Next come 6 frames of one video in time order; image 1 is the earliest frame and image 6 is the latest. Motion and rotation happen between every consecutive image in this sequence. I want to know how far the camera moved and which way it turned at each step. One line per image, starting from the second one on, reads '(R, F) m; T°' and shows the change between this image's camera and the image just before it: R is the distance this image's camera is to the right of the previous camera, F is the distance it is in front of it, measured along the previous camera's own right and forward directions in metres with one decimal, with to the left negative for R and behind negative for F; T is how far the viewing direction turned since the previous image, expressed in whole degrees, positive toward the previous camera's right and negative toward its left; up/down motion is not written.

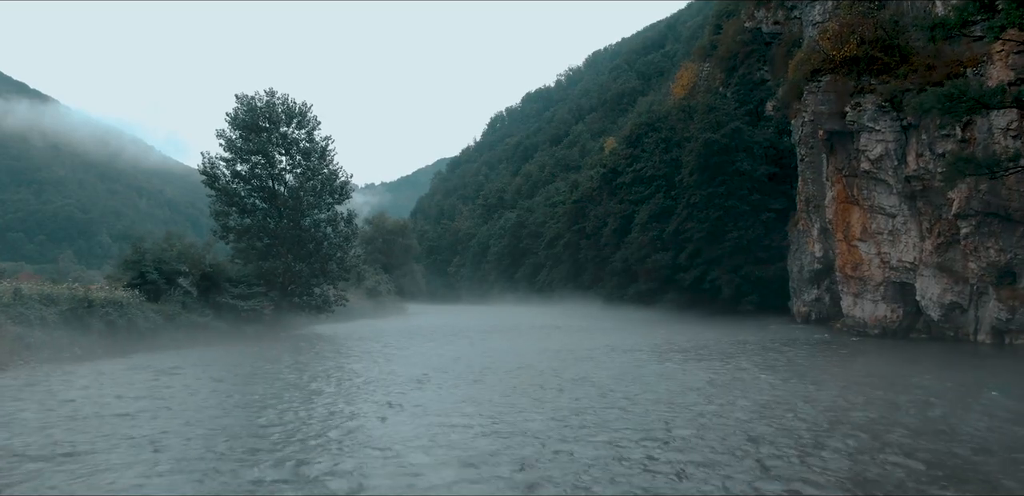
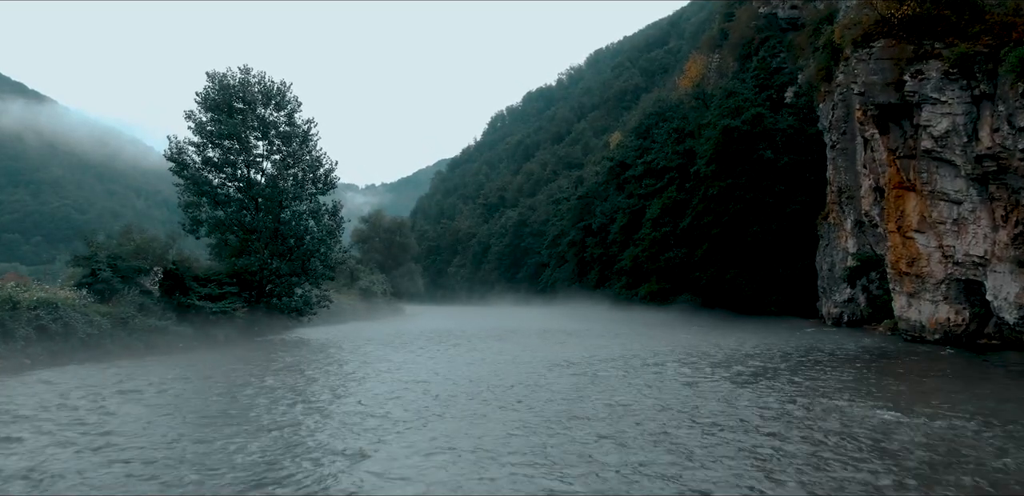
(-0.1, +3.8) m; 0°
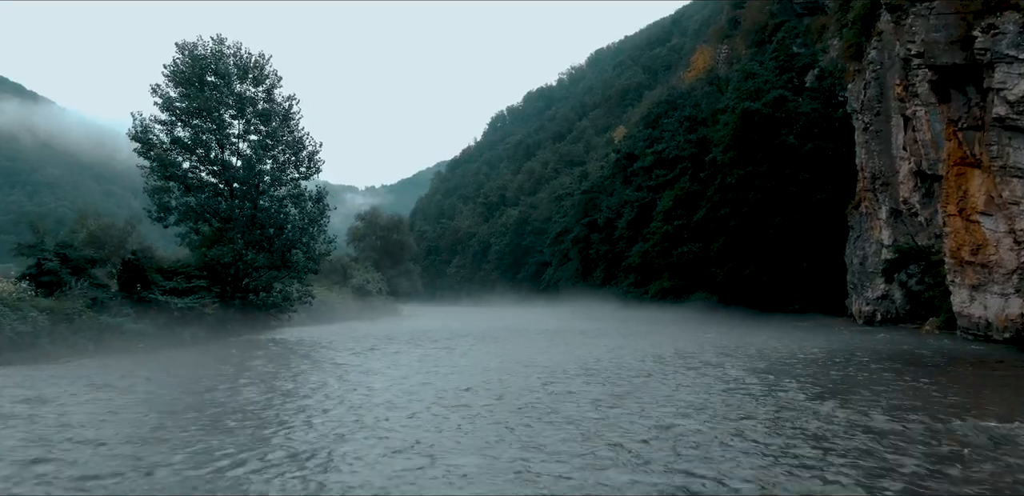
(-0.1, +3.3) m; 0°
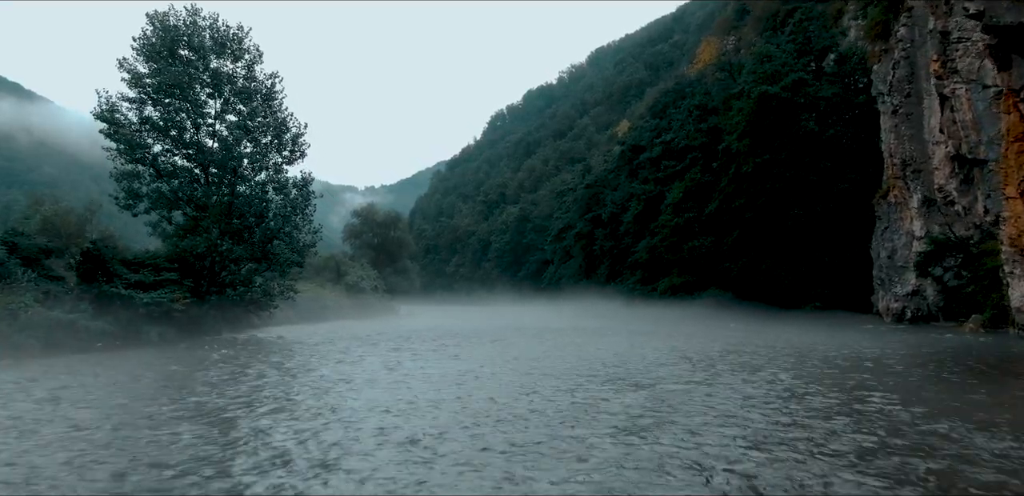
(-0.1, +2.5) m; 0°
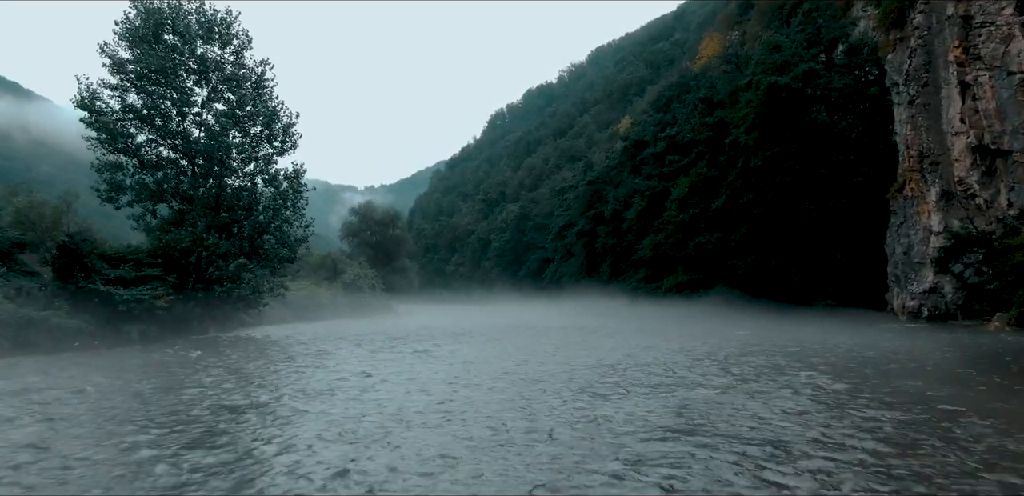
(-0.1, +1.3) m; 0°
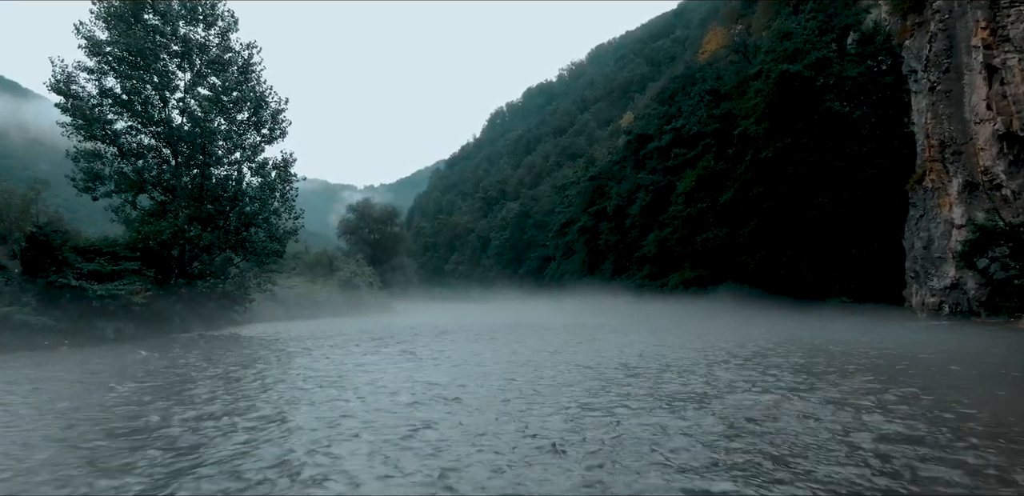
(-0.1, +1.5) m; 0°
